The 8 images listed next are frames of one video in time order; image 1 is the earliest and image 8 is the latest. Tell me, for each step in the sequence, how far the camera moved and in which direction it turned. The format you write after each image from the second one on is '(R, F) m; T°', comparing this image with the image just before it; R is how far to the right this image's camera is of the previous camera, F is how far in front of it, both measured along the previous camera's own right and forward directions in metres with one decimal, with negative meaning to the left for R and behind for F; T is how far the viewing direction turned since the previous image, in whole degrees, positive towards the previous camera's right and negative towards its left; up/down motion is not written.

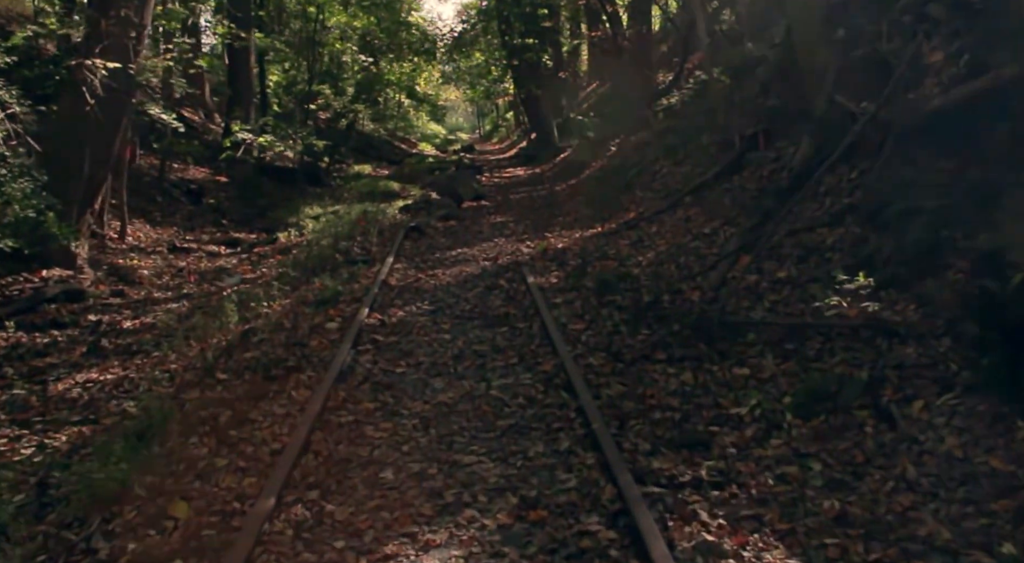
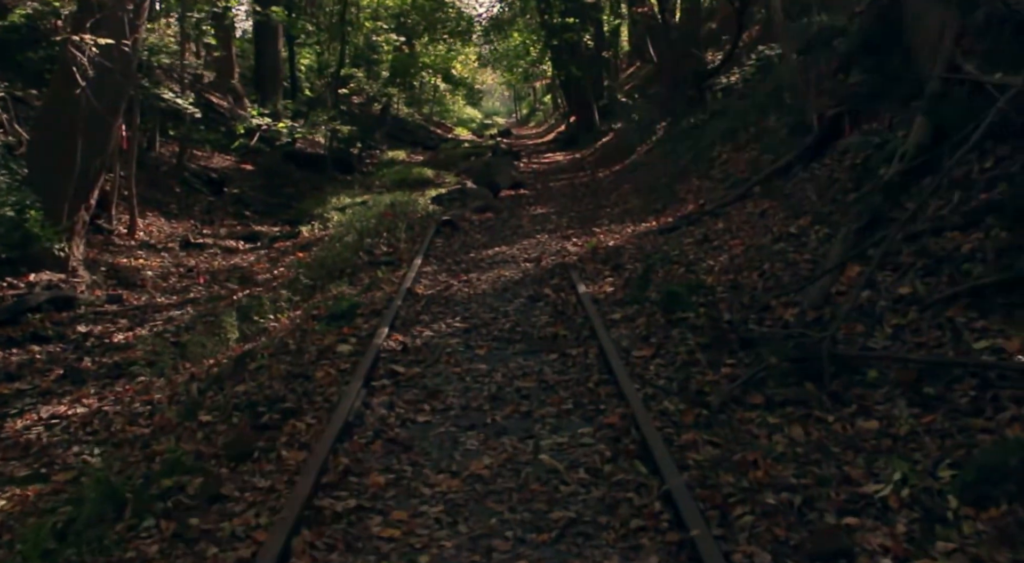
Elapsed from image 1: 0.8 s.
(-0.1, +2.0) m; -2°
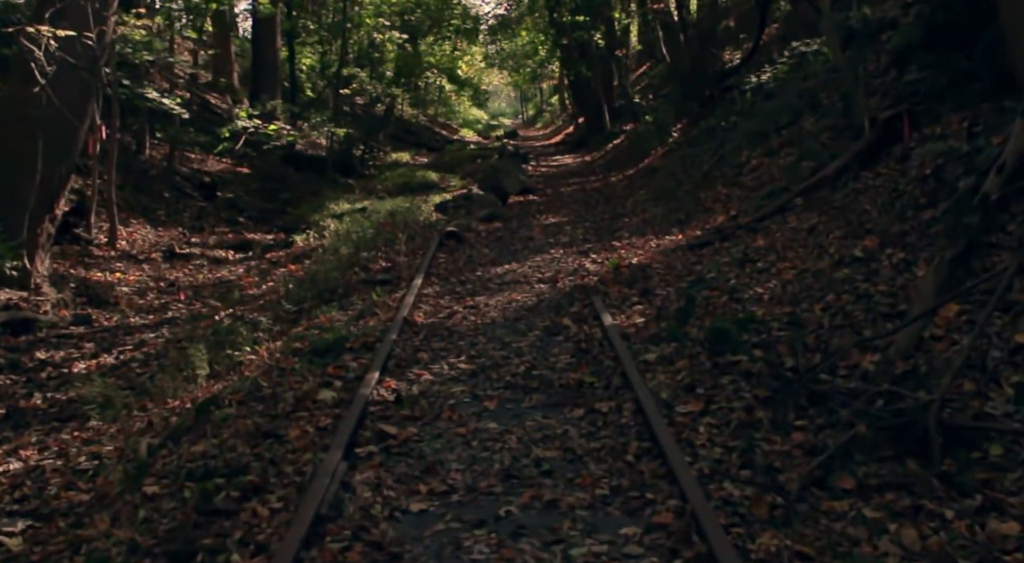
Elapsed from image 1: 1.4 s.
(-0.1, +1.6) m; 0°
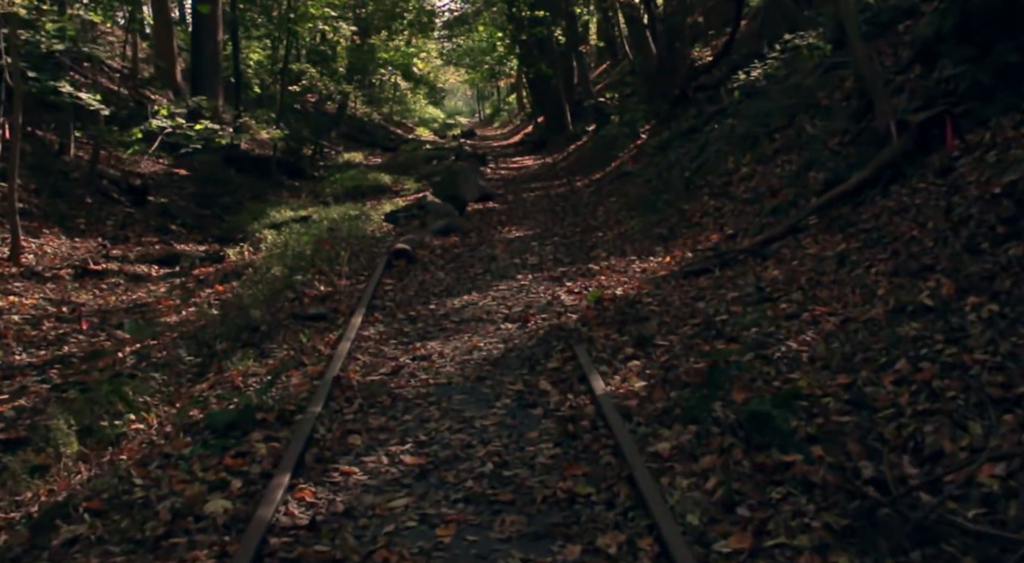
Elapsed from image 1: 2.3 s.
(0.0, +2.2) m; +2°
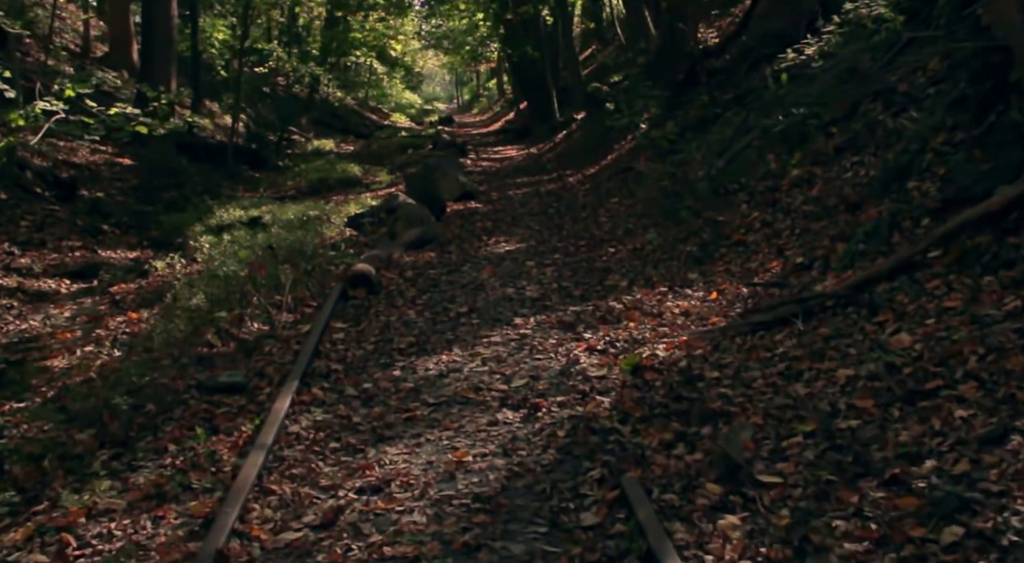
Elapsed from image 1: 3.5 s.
(-0.2, +3.3) m; +1°
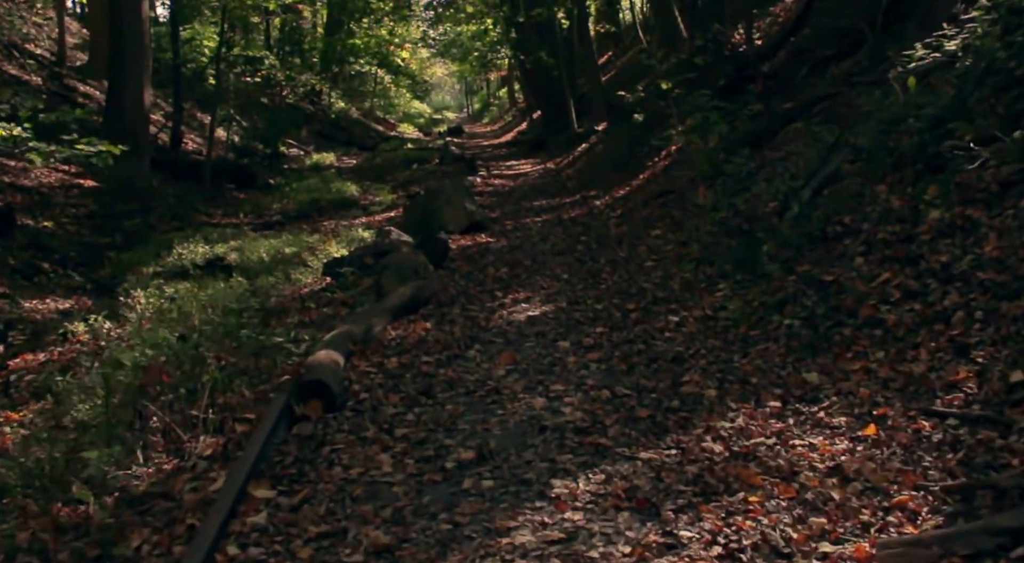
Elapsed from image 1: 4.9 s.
(-0.1, +3.6) m; -1°
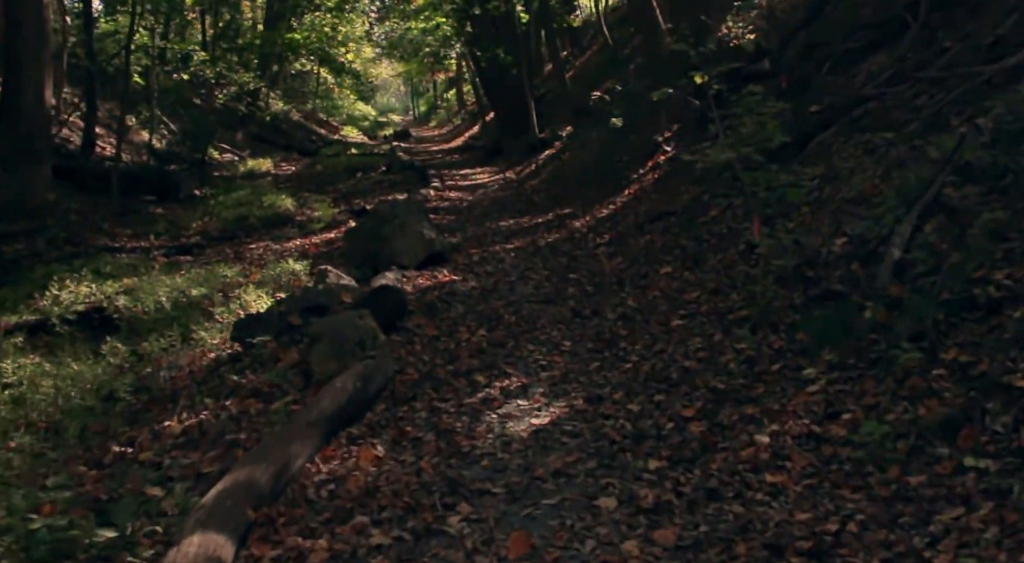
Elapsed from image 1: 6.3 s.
(-0.3, +3.6) m; +3°
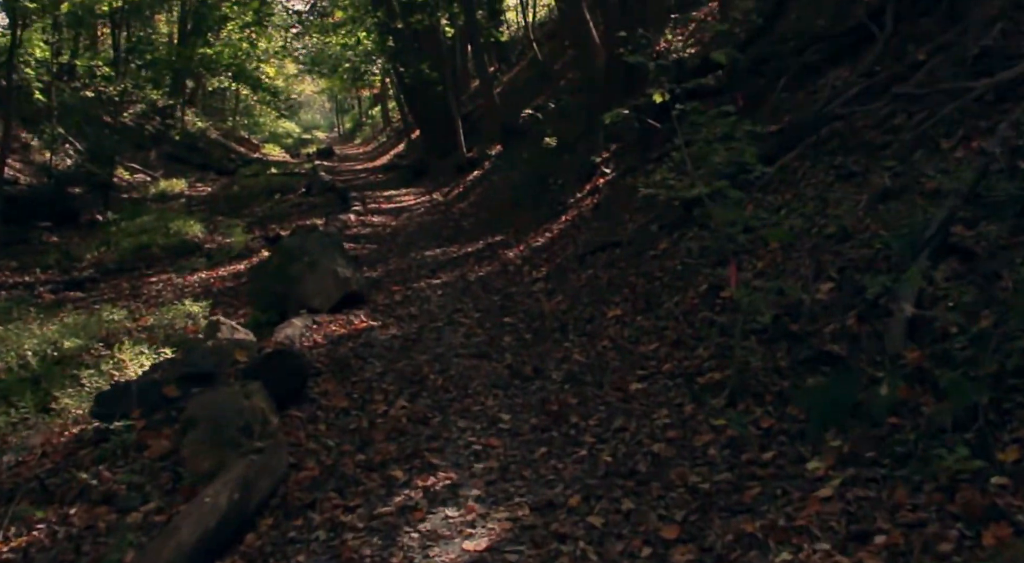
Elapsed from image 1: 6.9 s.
(0.0, +1.7) m; +4°
